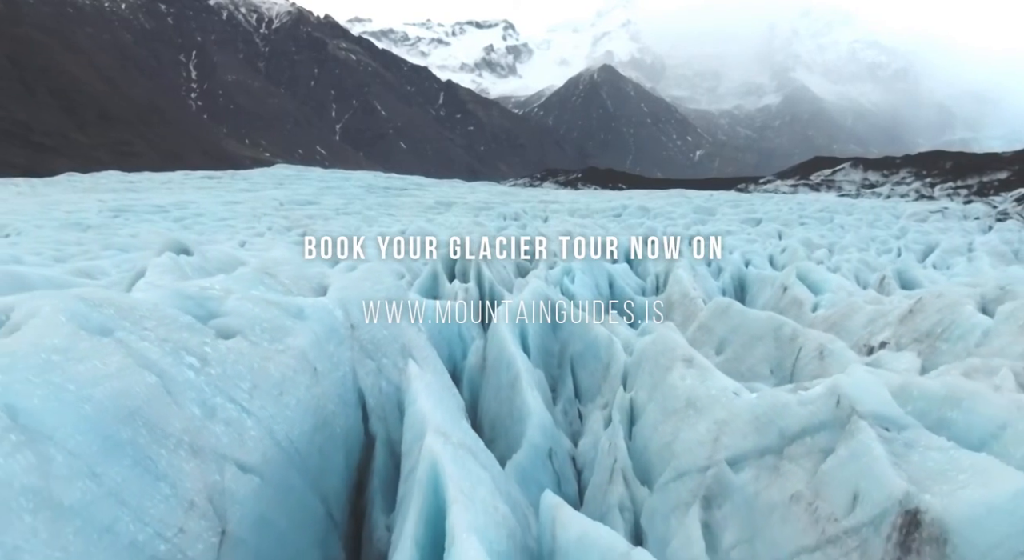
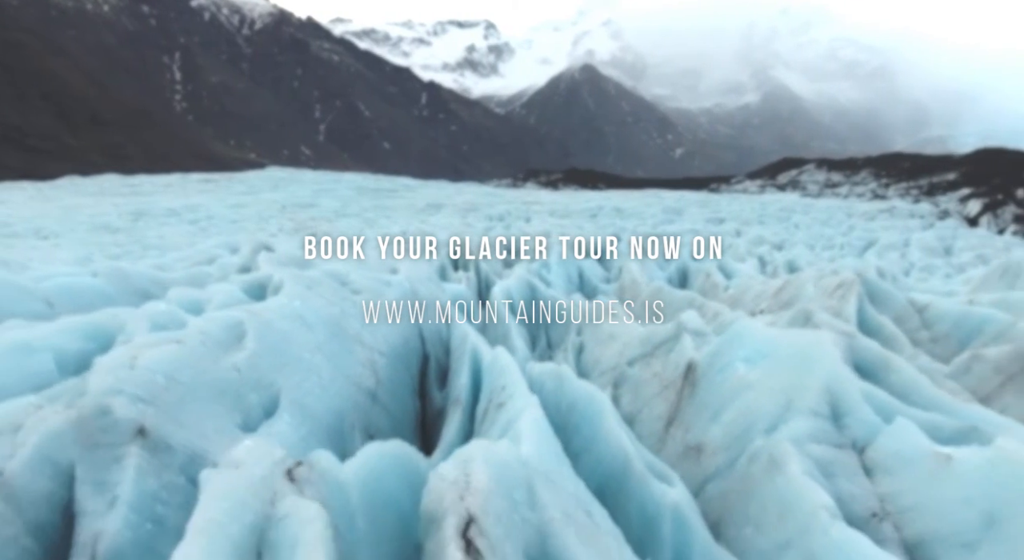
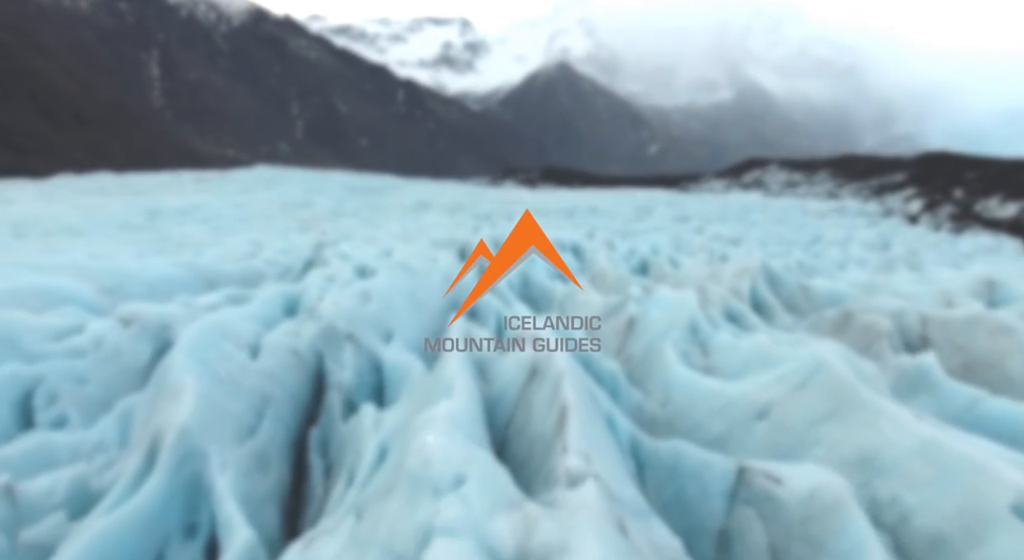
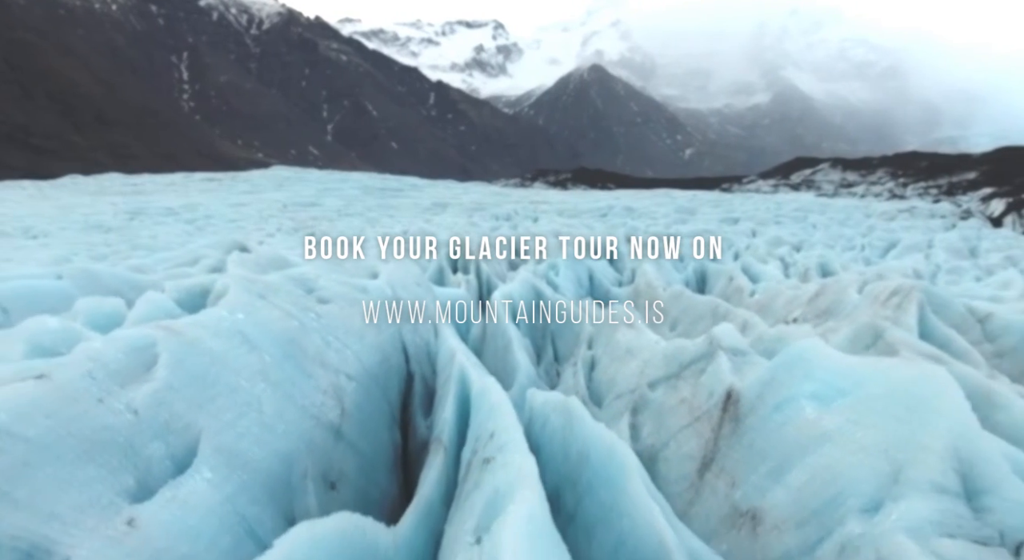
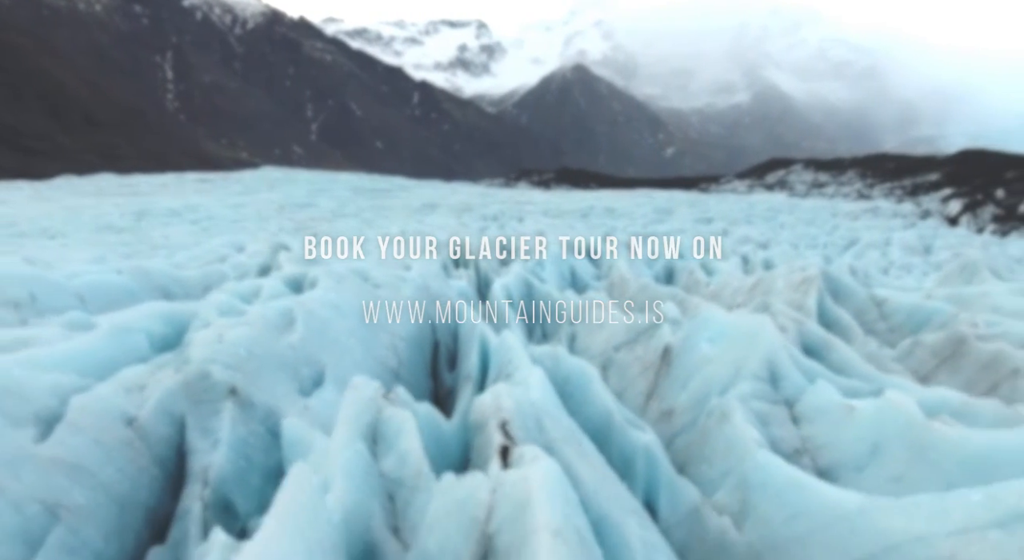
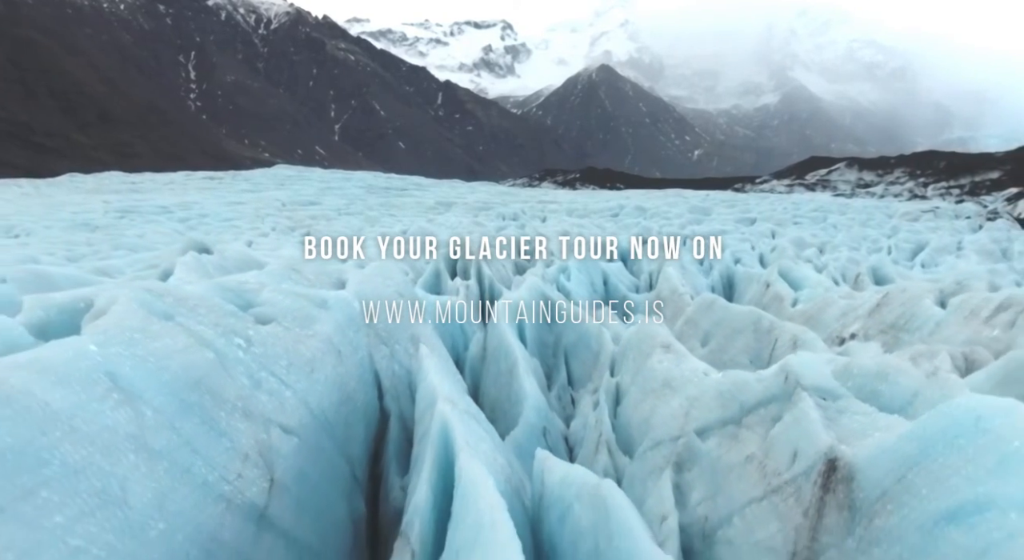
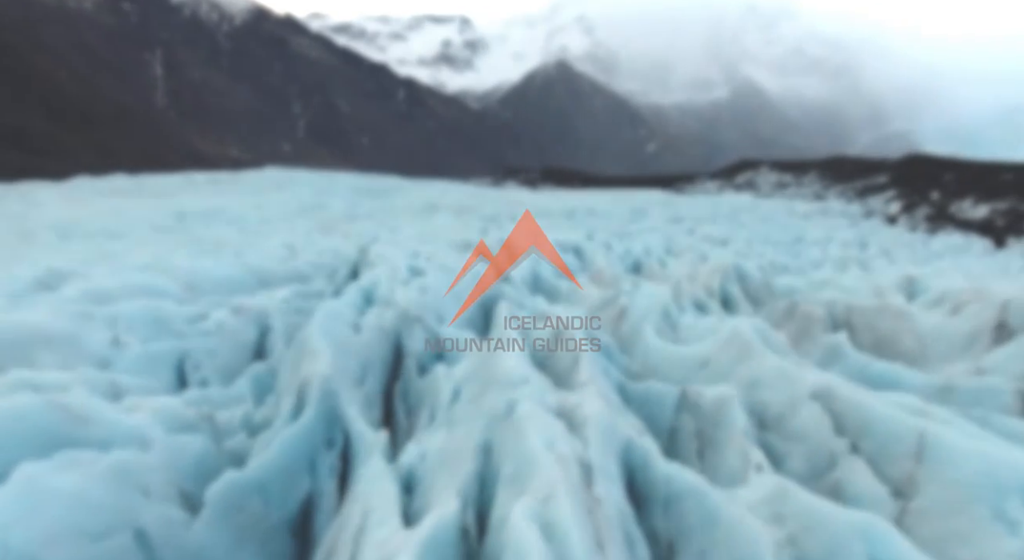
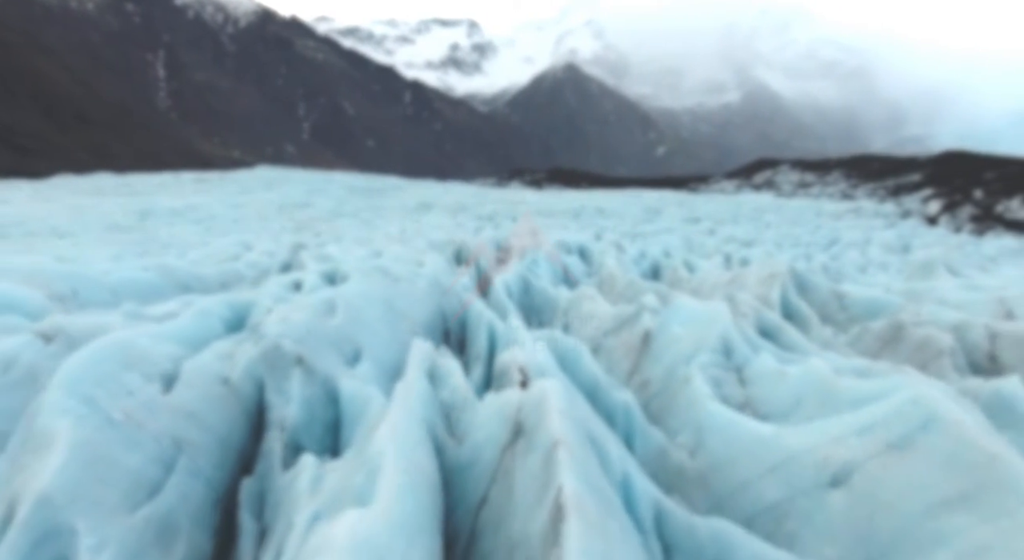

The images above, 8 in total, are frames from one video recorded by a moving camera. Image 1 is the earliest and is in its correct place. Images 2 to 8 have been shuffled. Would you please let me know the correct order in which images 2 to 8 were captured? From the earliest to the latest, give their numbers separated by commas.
6, 4, 2, 5, 8, 3, 7
